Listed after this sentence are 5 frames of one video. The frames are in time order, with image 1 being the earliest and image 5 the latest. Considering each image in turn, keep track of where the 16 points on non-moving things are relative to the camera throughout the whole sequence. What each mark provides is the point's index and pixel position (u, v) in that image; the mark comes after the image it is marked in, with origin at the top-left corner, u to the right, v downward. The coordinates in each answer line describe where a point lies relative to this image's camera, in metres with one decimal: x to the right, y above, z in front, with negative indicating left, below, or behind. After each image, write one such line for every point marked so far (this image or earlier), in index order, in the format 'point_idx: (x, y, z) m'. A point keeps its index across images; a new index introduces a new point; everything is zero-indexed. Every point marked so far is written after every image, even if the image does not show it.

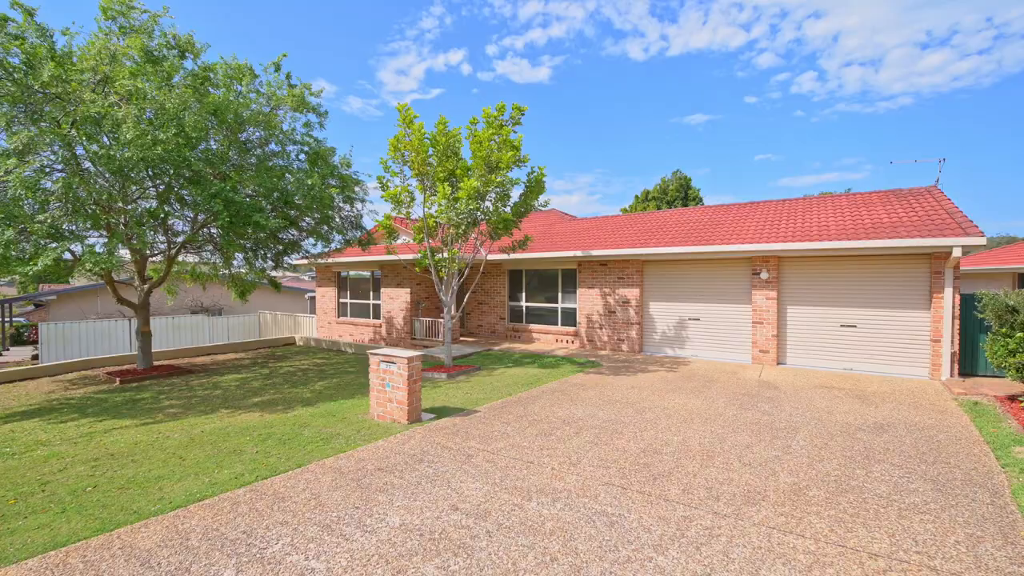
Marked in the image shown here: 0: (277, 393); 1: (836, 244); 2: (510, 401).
0: (-4.2, -1.9, +8.1) m
1: (+6.5, +0.9, +9.3) m
2: (0.0, -1.6, +6.6) m
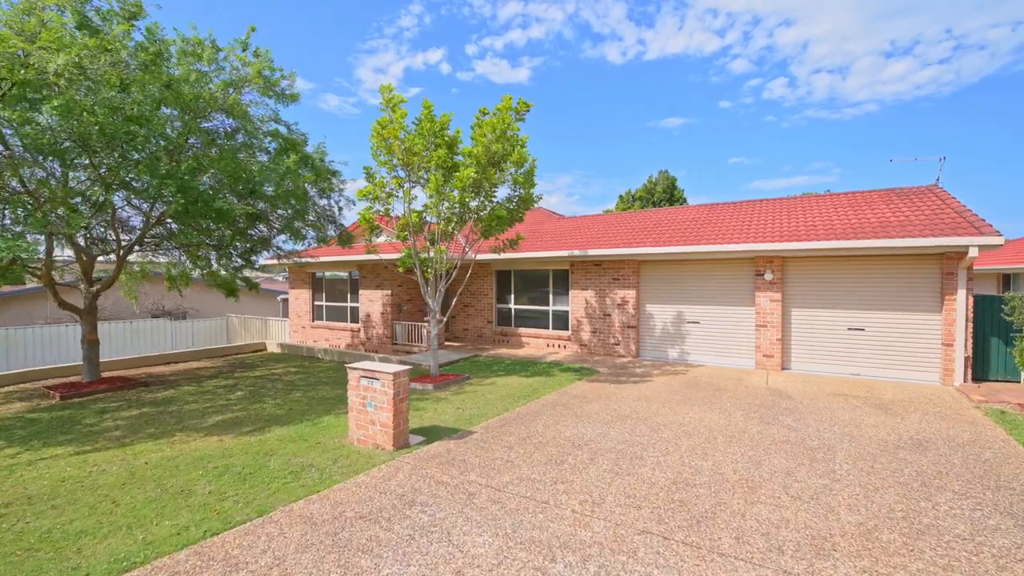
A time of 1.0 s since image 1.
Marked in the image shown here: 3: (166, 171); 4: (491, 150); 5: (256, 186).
0: (-4.2, -1.9, +7.1) m
1: (+6.4, +0.9, +8.8) m
2: (0.0, -1.7, +5.9) m
3: (-5.6, +1.8, +7.3) m
4: (-0.5, +2.5, +8.2) m
5: (-4.7, +1.8, +8.3) m
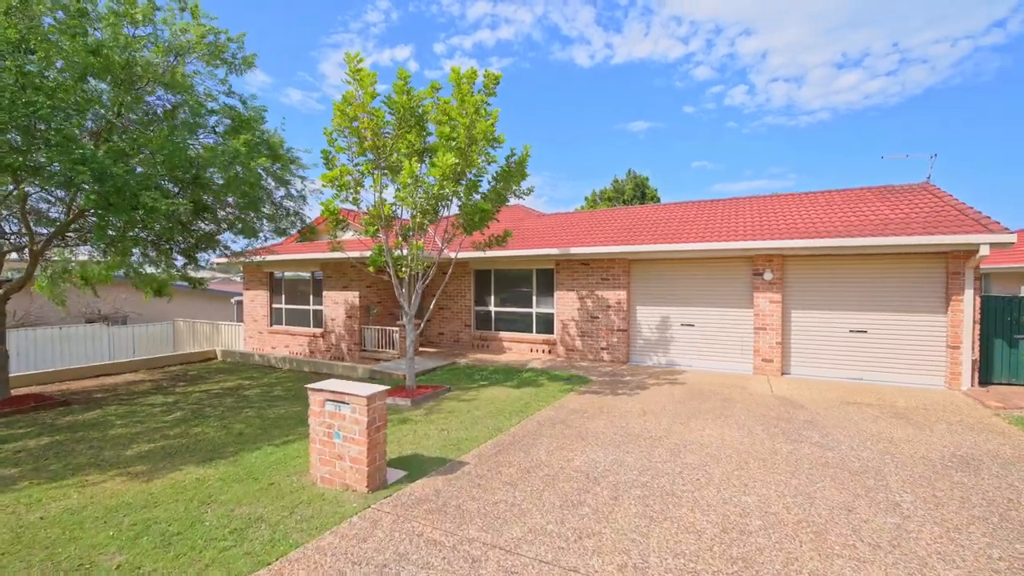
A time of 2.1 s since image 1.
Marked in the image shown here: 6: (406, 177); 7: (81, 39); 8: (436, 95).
0: (-4.3, -1.9, +6.0) m
1: (+6.1, +0.9, +8.3) m
2: (-0.1, -1.7, +5.0) m
3: (-5.7, +1.8, +6.1) m
4: (-0.7, +2.5, +7.3) m
5: (-4.9, +1.8, +7.1) m
6: (-1.6, +1.7, +7.0) m
7: (-6.2, +3.6, +6.5) m
8: (-1.2, +3.1, +7.5) m
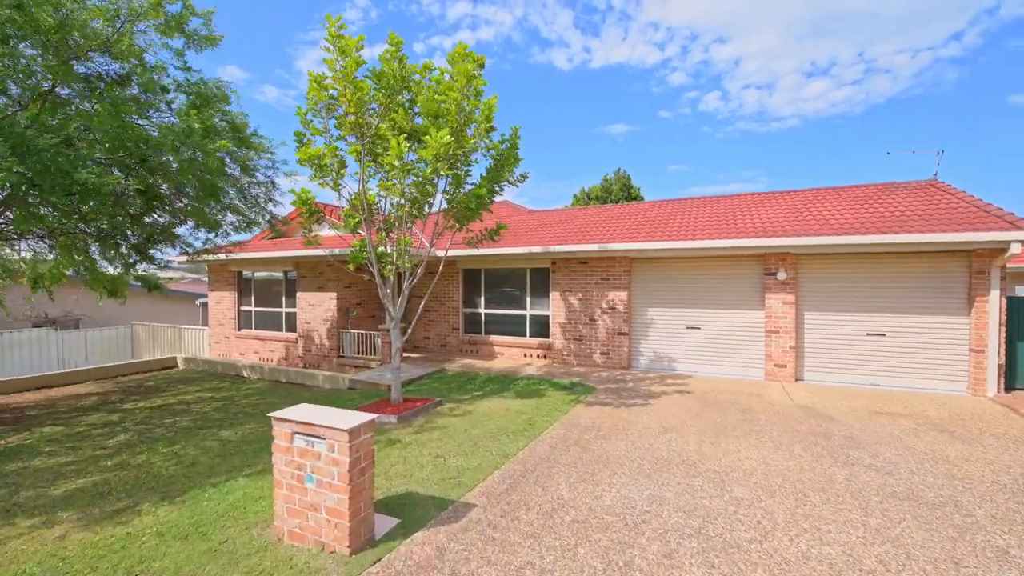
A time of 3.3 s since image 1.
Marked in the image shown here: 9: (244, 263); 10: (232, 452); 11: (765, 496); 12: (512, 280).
0: (-4.3, -1.9, +4.9) m
1: (+6.1, +0.9, +7.8) m
2: (0.0, -1.7, +4.1) m
3: (-5.6, +1.8, +5.0) m
4: (-0.7, +2.5, +6.5) m
5: (-4.8, +1.8, +6.1) m
6: (-1.6, +1.7, +6.2) m
7: (-6.2, +3.6, +5.4) m
8: (-1.2, +3.1, +6.6) m
9: (-7.0, +0.6, +12.0) m
10: (-3.2, -1.9, +5.3) m
11: (+2.1, -1.7, +3.8) m
12: (0.0, +0.2, +11.4) m
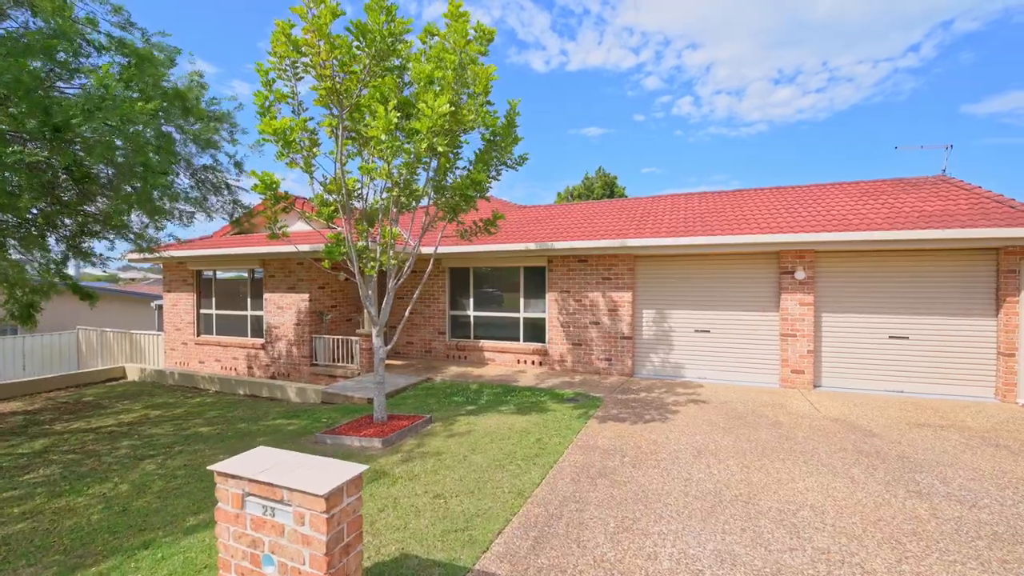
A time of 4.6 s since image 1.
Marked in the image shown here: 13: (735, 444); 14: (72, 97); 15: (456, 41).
0: (-4.1, -2.0, +3.9) m
1: (+6.1, +0.9, +7.2) m
2: (+0.2, -1.7, +3.3) m
3: (-5.5, +1.8, +3.9) m
4: (-0.6, +2.5, +5.6) m
5: (-4.8, +1.8, +5.0) m
6: (-1.5, +1.7, +5.2) m
7: (-6.1, +3.6, +4.3) m
8: (-1.1, +3.1, +5.7) m
9: (-7.2, +0.6, +10.8) m
10: (-3.1, -1.9, +4.2) m
11: (+2.3, -1.7, +3.1) m
12: (-0.2, +0.2, +10.5) m
13: (+2.5, -1.8, +5.1) m
14: (-4.9, +2.2, +5.1) m
15: (-0.7, +3.0, +5.6) m
